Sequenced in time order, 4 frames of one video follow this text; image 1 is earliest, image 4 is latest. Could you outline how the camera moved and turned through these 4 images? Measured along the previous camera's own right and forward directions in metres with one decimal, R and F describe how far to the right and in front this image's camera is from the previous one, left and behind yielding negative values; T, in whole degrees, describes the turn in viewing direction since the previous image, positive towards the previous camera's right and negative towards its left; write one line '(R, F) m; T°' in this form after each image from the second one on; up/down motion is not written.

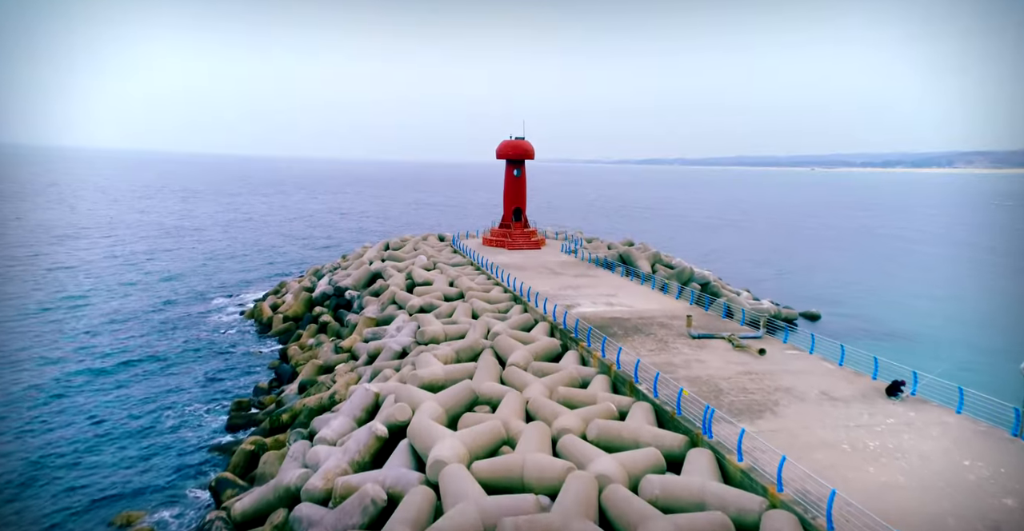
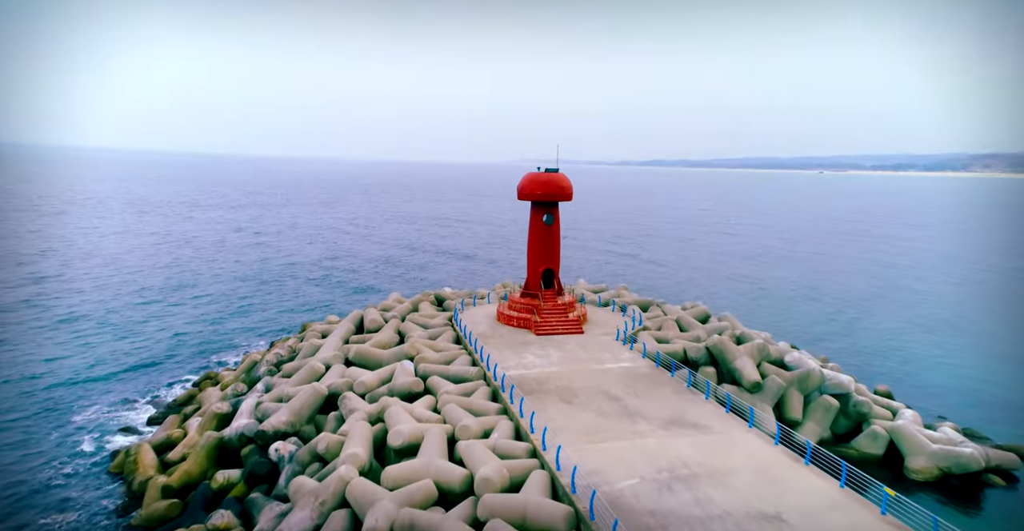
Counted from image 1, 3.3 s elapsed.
(-1.0, +11.2) m; 0°
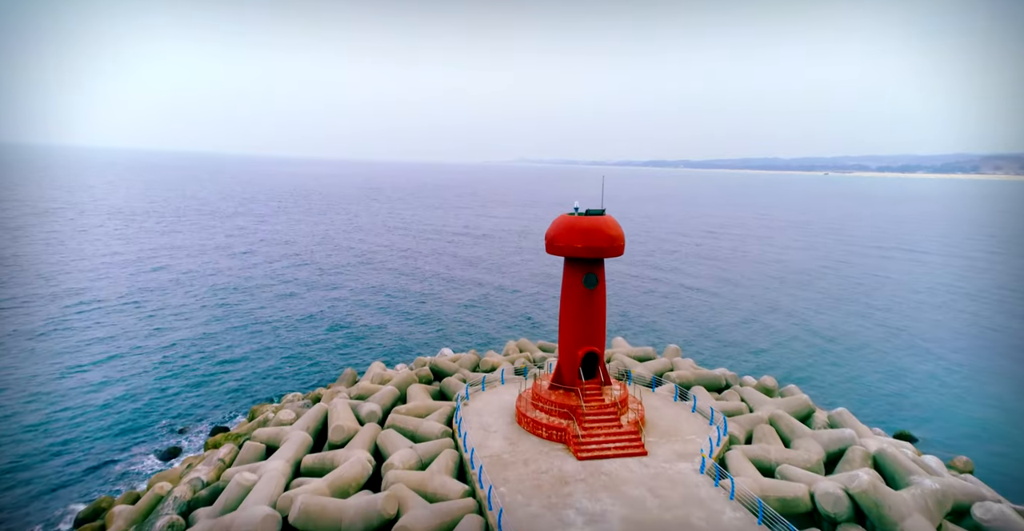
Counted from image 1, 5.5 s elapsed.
(-0.7, +7.7) m; 0°
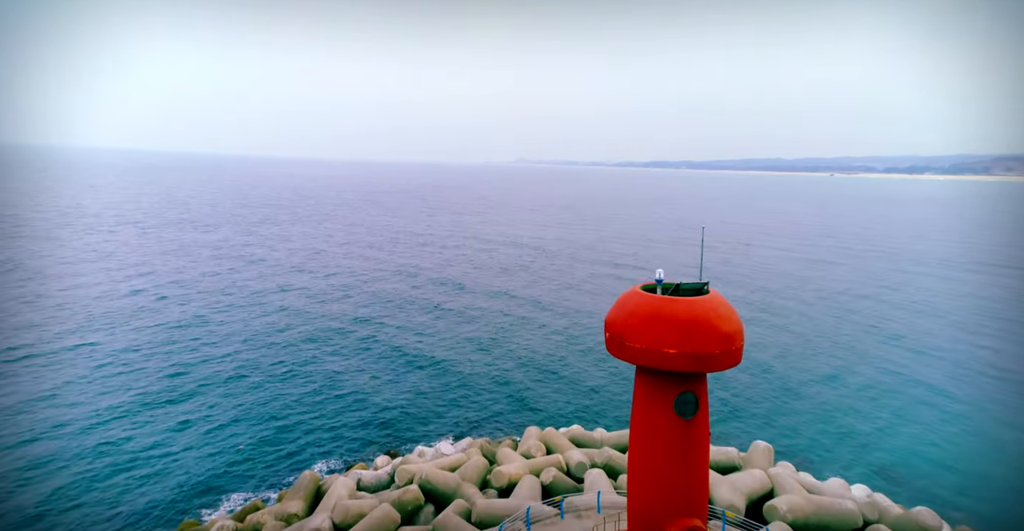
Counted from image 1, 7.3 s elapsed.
(-0.7, +7.5) m; 0°
